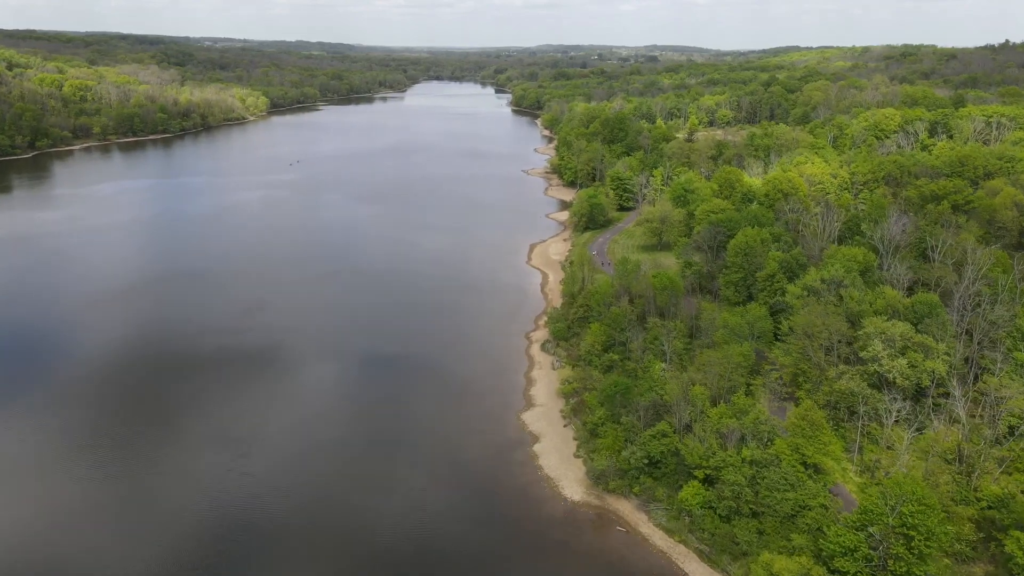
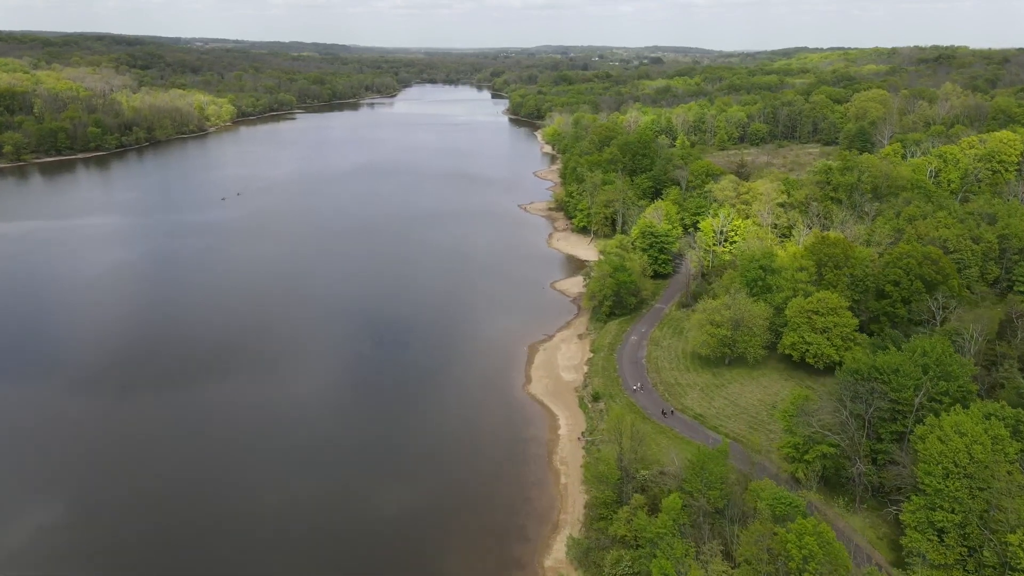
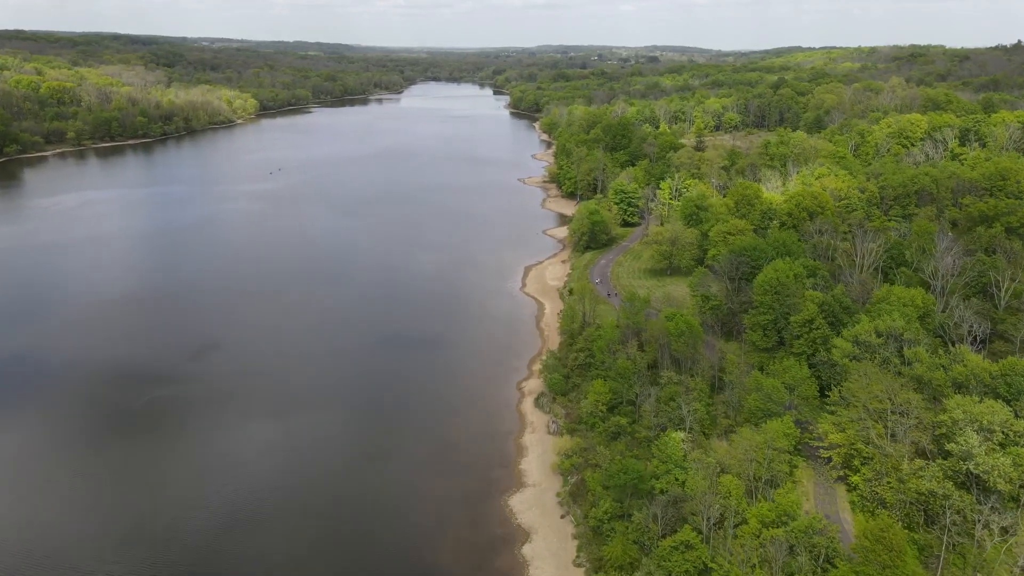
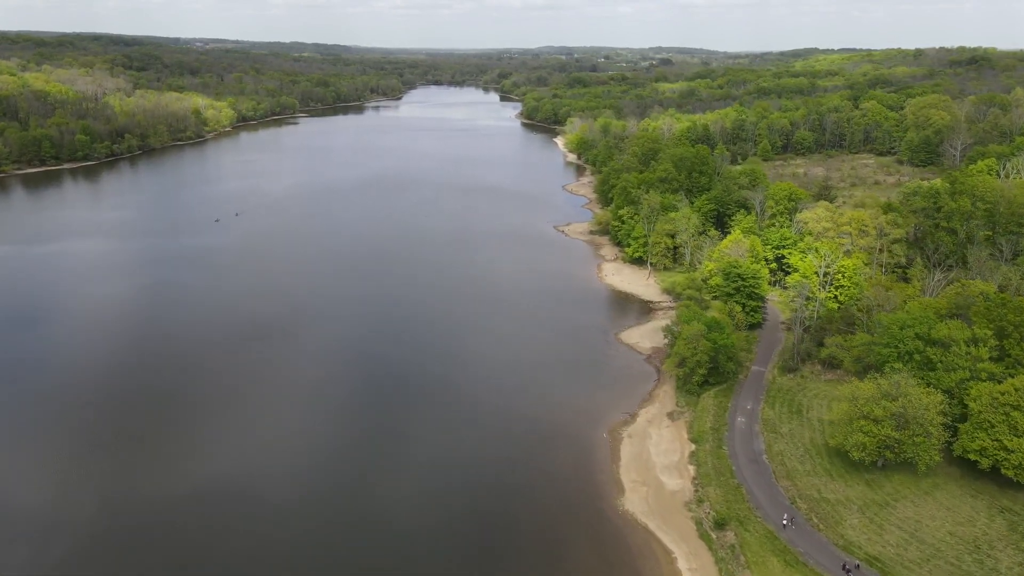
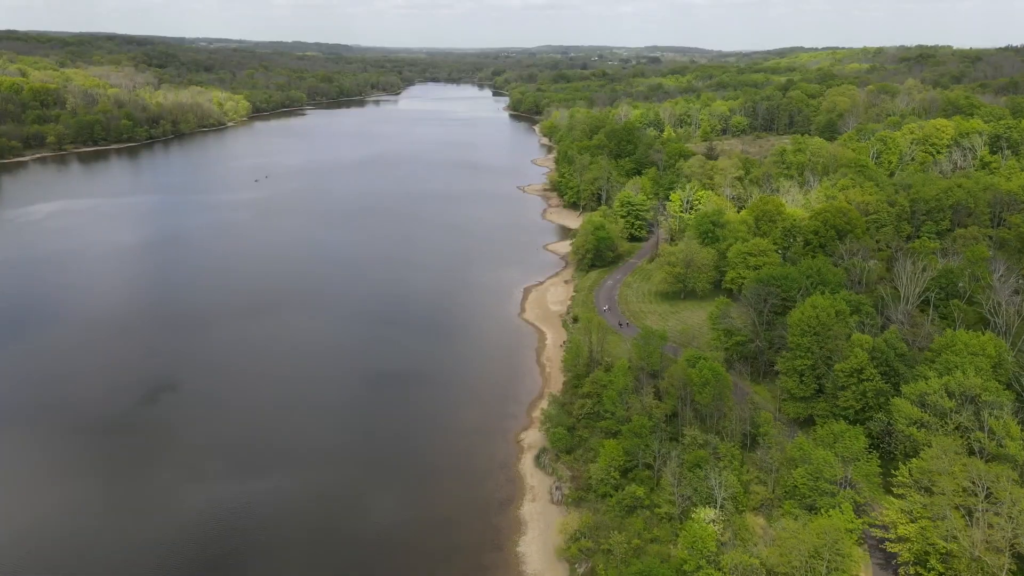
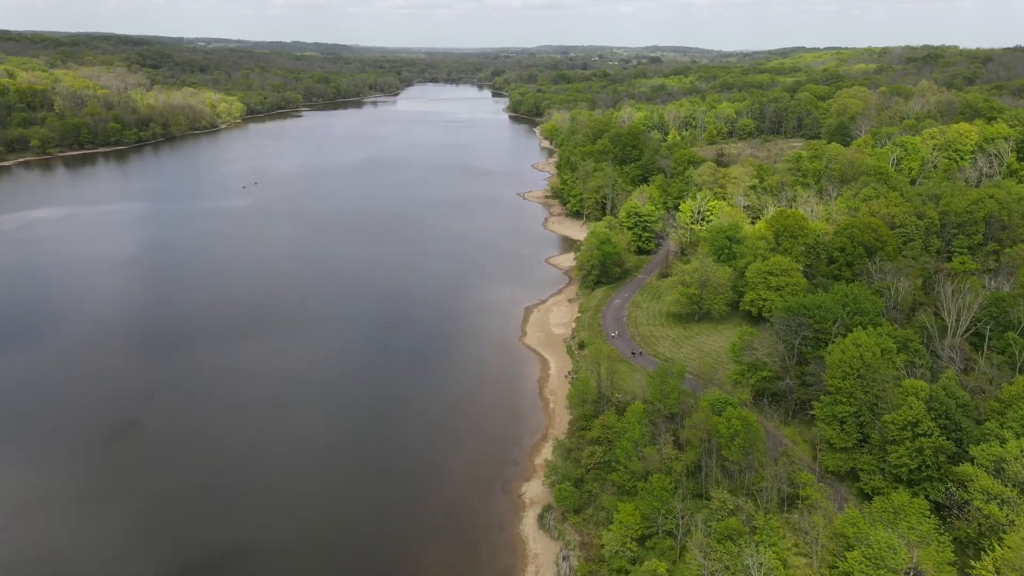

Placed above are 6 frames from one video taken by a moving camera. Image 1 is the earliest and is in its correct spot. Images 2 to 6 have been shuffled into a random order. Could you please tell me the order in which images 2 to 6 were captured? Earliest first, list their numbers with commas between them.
3, 5, 6, 2, 4
